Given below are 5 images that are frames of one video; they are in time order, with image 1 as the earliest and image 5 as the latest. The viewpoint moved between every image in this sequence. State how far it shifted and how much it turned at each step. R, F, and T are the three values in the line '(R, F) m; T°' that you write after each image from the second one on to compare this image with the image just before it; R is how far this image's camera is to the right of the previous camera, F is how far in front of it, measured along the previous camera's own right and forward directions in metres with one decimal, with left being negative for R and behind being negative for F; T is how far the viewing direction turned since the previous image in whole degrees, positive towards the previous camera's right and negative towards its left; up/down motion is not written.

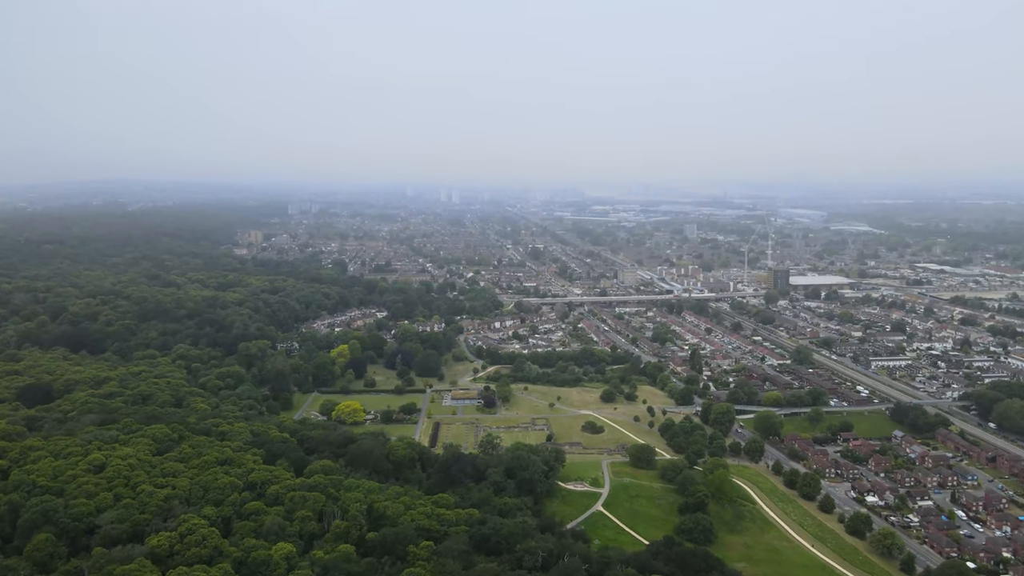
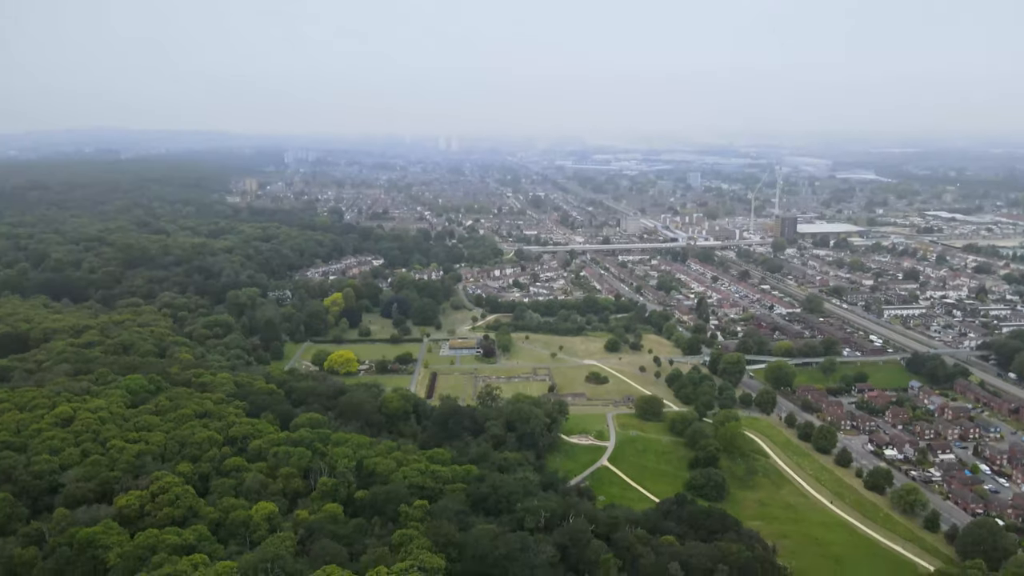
(0.0, +1.6) m; 0°
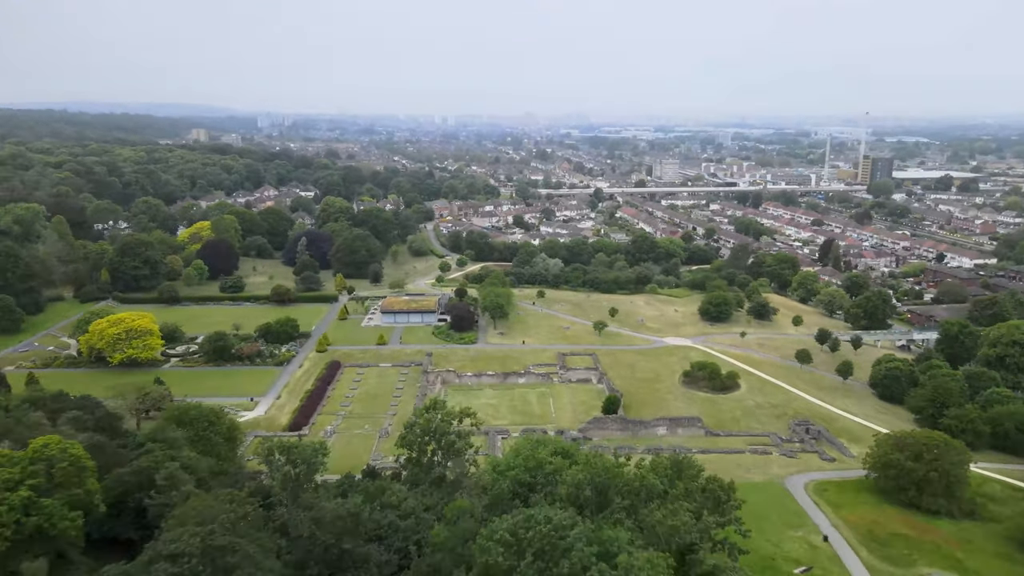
(0.0, +17.1) m; 0°
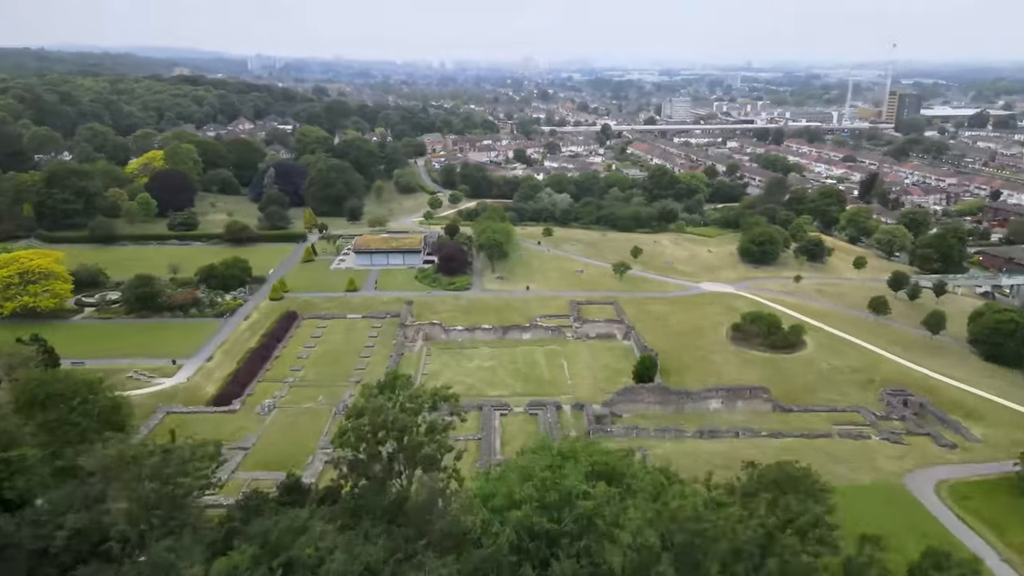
(0.0, +2.8) m; 0°
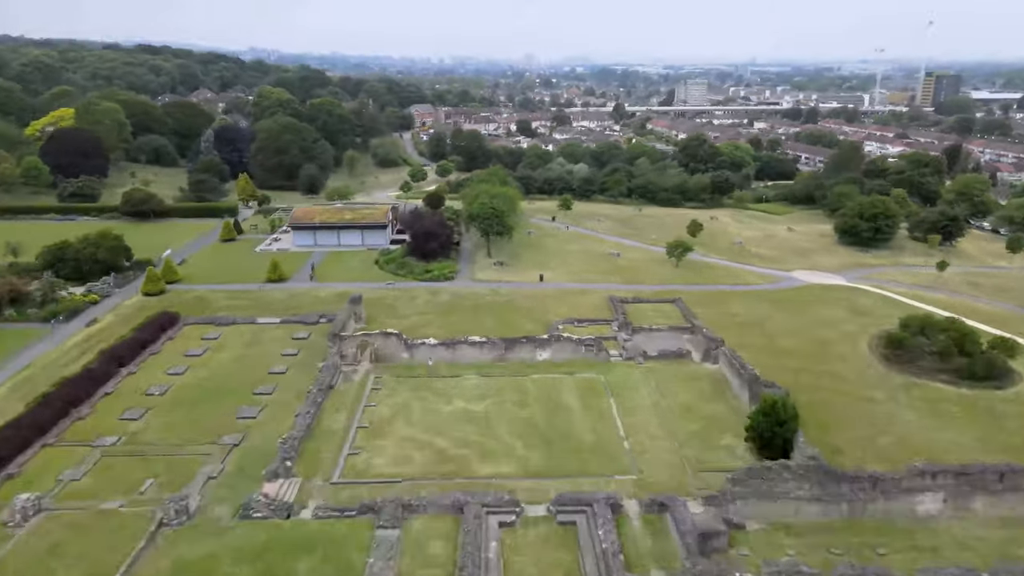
(-0.1, +4.0) m; 0°
